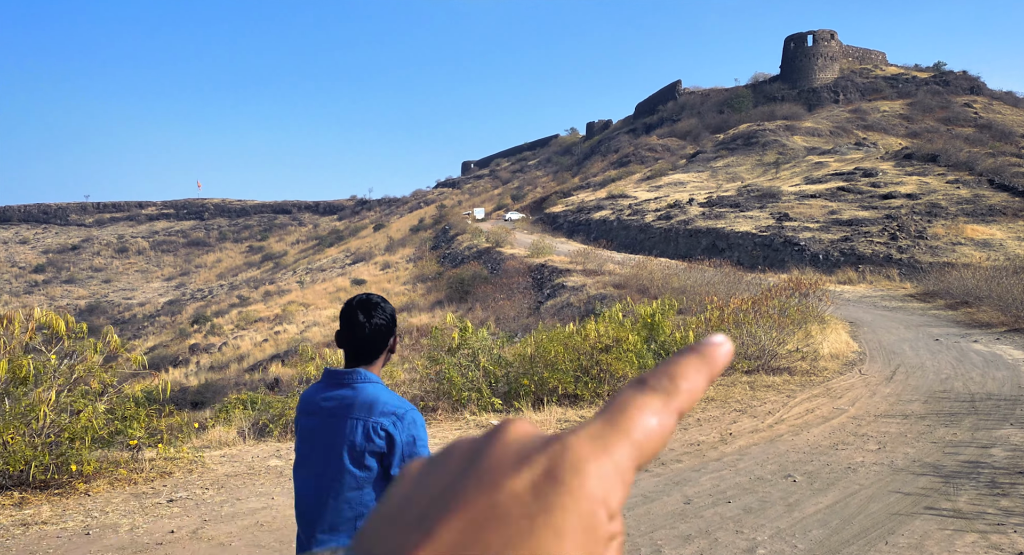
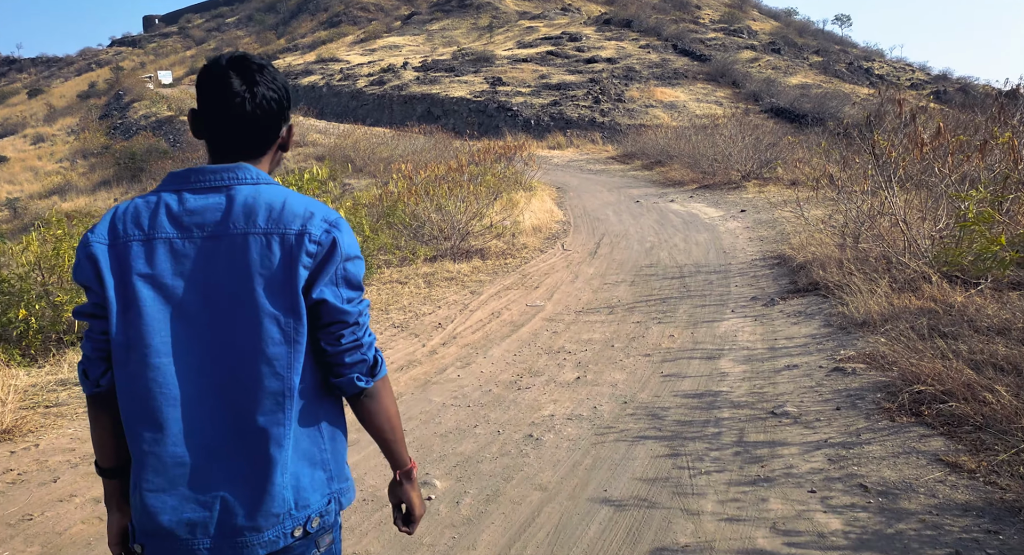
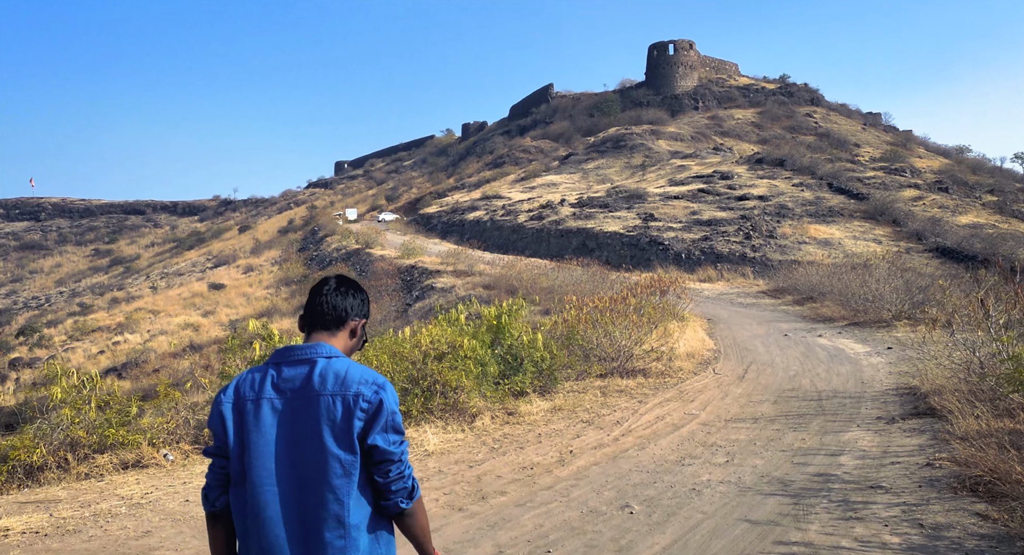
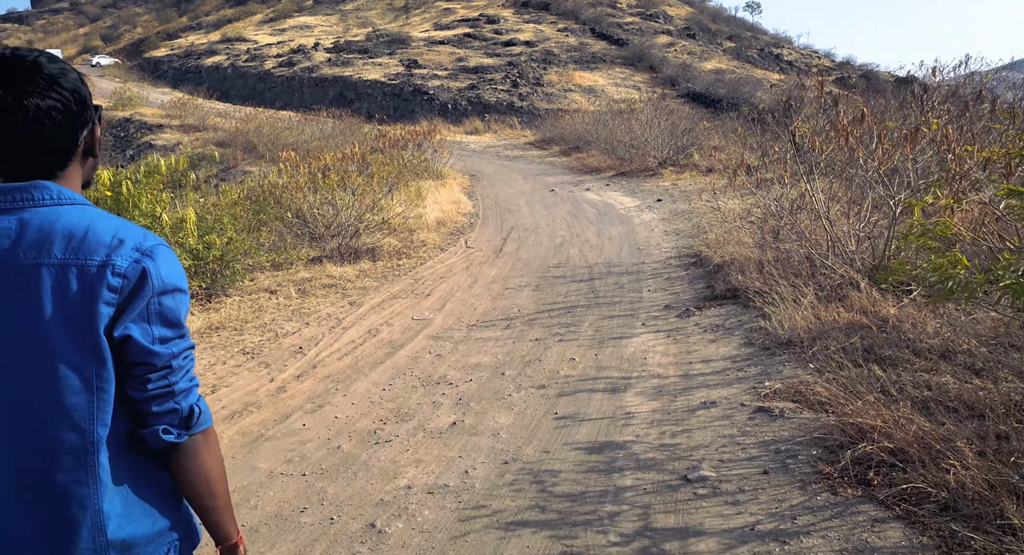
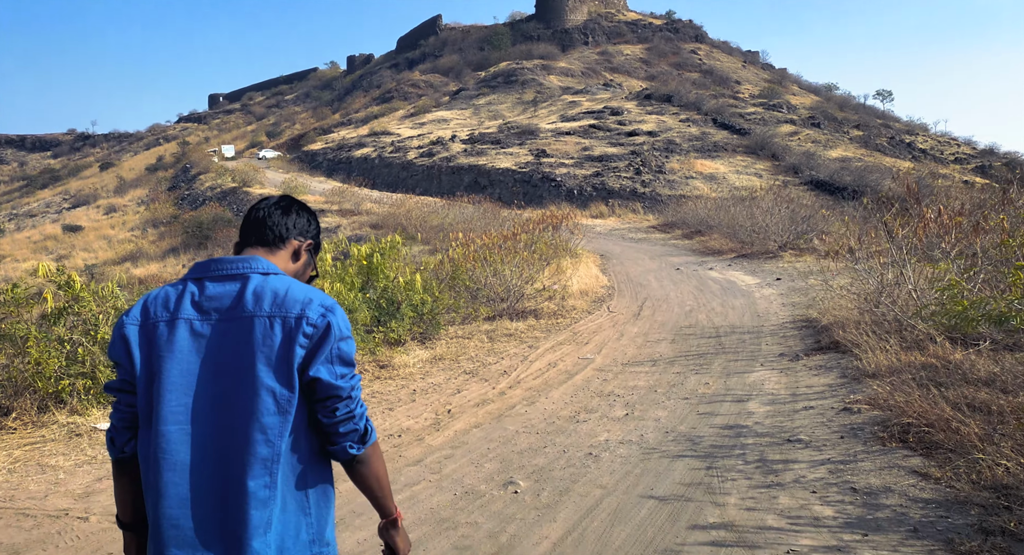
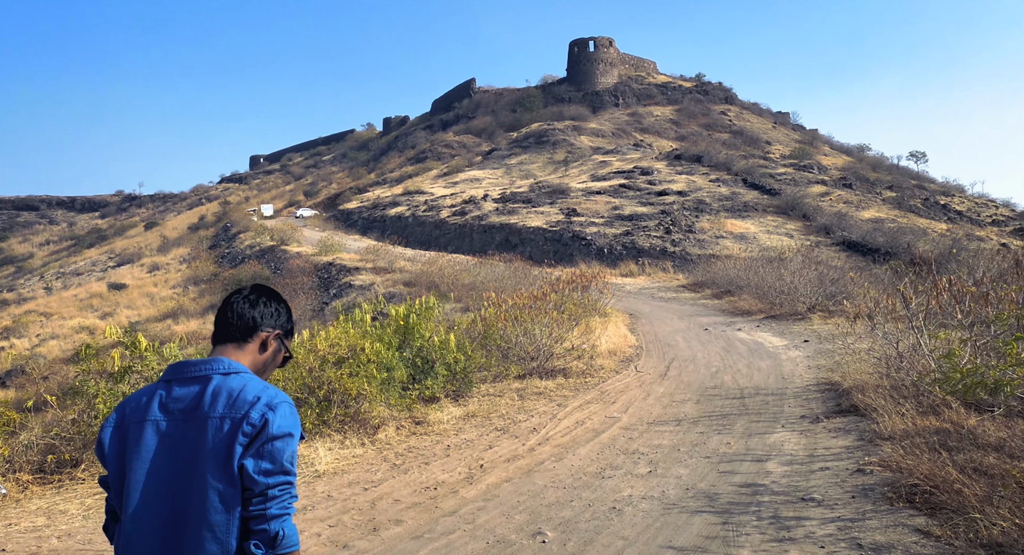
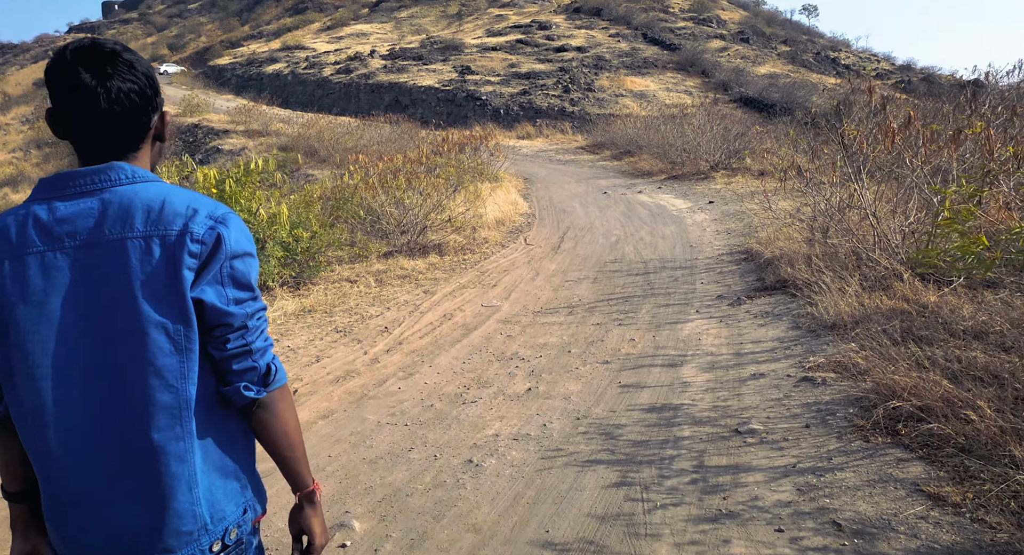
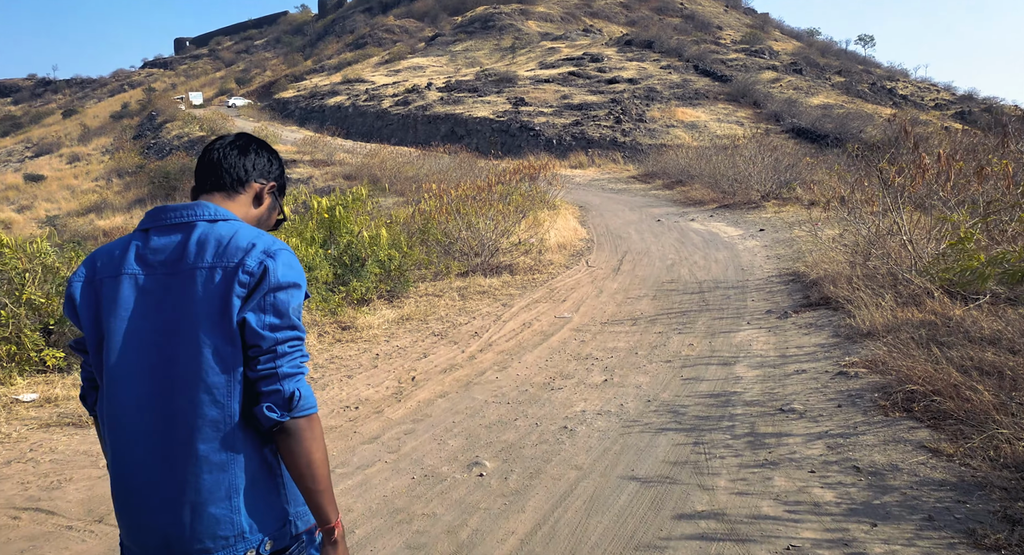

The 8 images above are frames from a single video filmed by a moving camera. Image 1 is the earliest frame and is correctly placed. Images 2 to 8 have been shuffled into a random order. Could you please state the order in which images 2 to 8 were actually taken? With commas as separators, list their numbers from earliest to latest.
3, 6, 5, 8, 2, 7, 4
